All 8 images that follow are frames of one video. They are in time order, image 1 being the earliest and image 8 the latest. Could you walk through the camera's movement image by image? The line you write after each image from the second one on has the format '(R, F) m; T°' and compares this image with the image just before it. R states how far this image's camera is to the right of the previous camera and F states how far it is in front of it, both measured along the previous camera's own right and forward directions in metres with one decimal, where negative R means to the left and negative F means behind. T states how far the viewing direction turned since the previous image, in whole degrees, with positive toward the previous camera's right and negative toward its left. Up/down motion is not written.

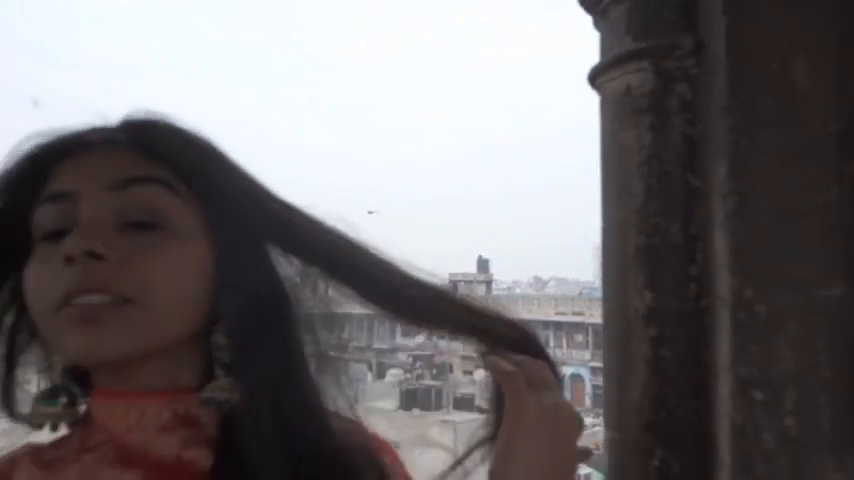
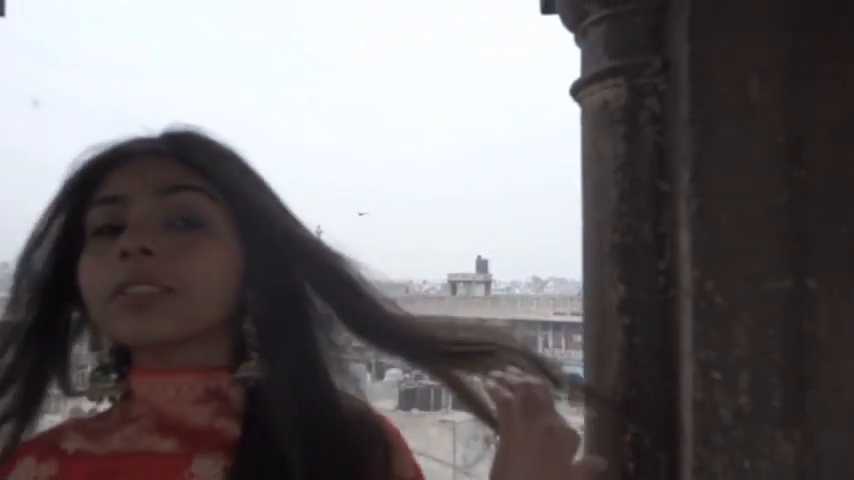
(0.0, -0.1) m; 0°
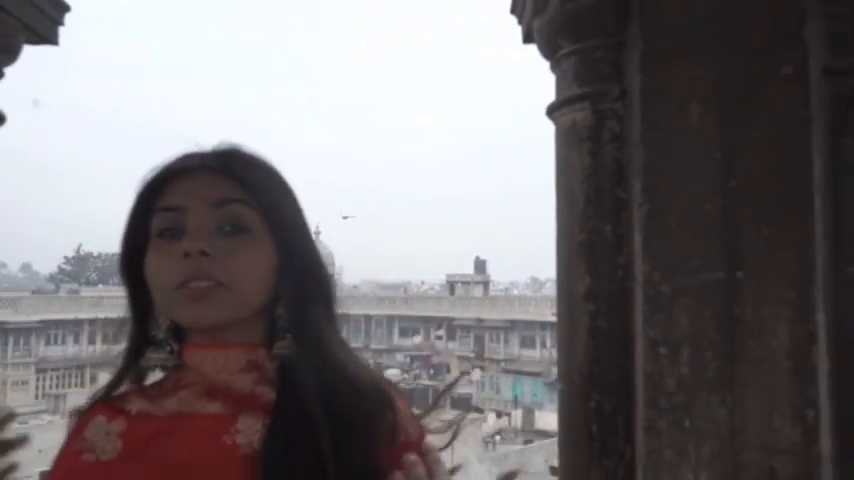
(0.0, -0.2) m; 0°
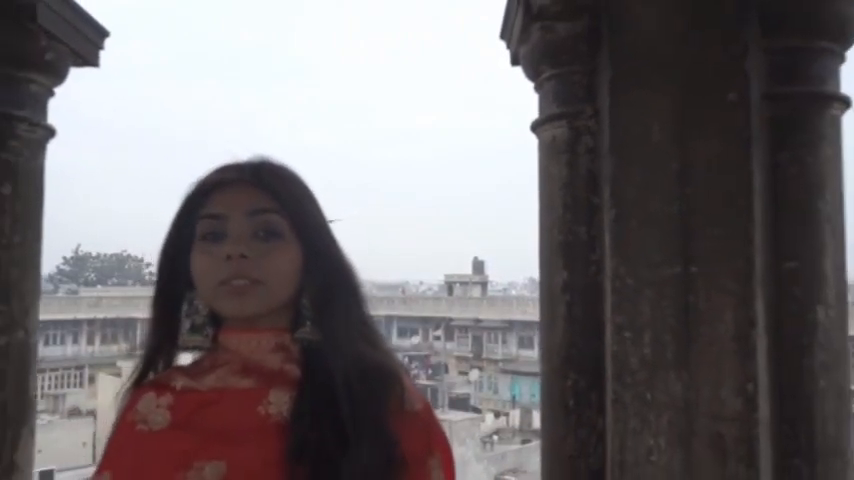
(0.0, -0.2) m; 0°
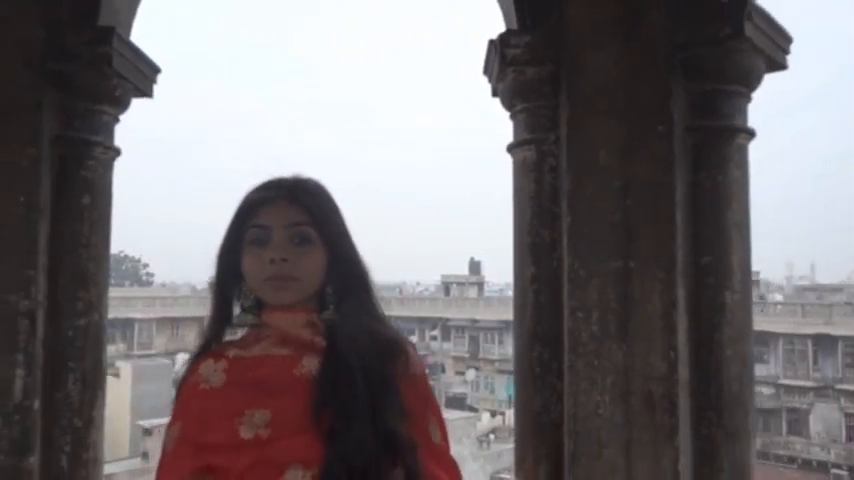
(0.0, -0.3) m; 0°
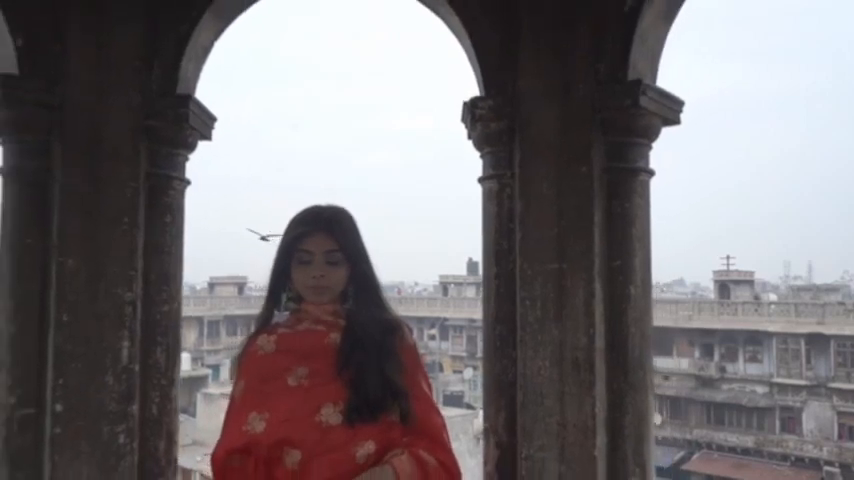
(0.0, -0.6) m; 0°
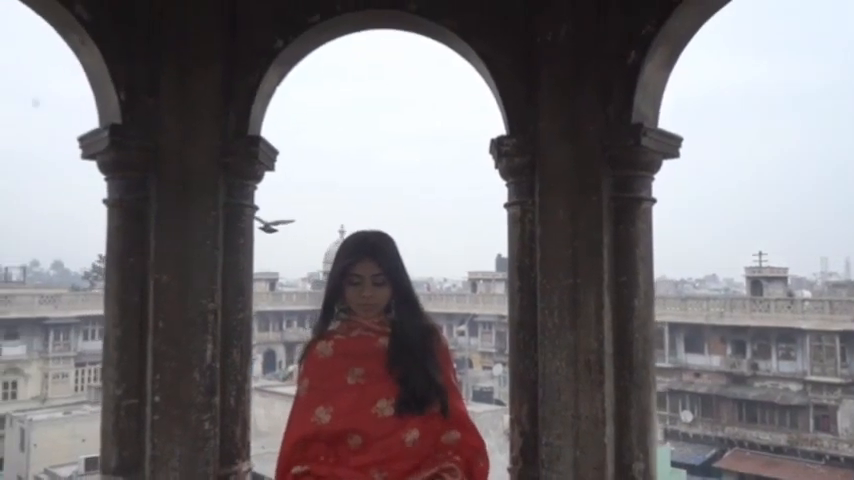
(0.0, -0.4) m; -2°
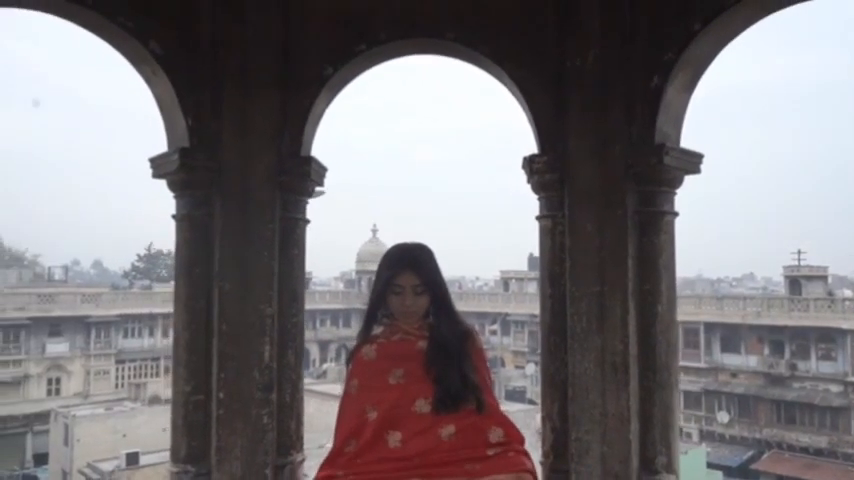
(0.0, -0.2) m; -3°
